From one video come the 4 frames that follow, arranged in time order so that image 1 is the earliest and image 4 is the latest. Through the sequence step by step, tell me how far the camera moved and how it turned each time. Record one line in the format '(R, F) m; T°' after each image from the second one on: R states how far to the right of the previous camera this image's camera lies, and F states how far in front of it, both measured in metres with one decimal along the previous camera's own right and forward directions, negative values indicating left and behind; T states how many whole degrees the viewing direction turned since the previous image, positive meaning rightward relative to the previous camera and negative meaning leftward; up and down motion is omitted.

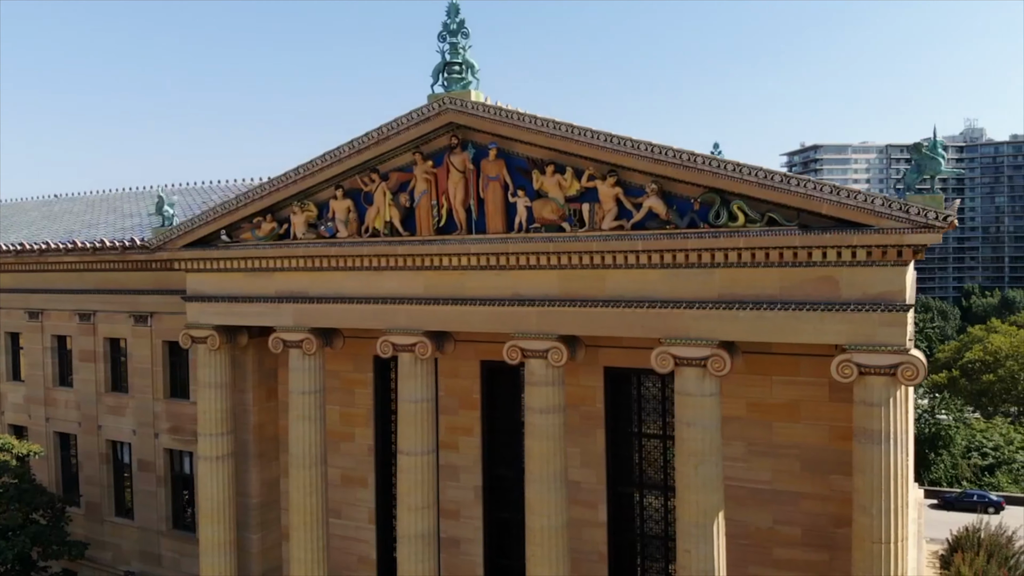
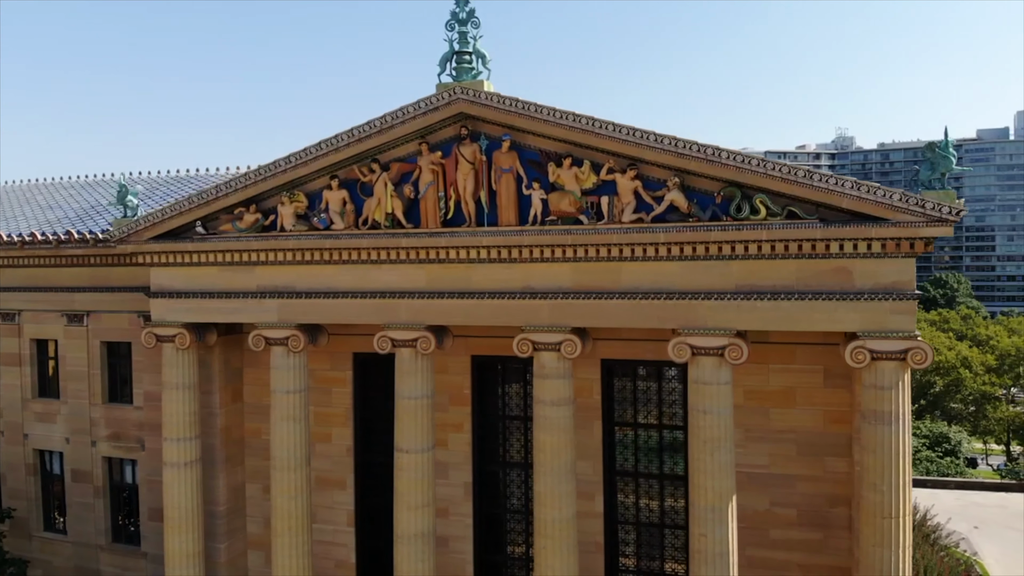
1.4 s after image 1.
(-3.1, +0.3) m; +8°
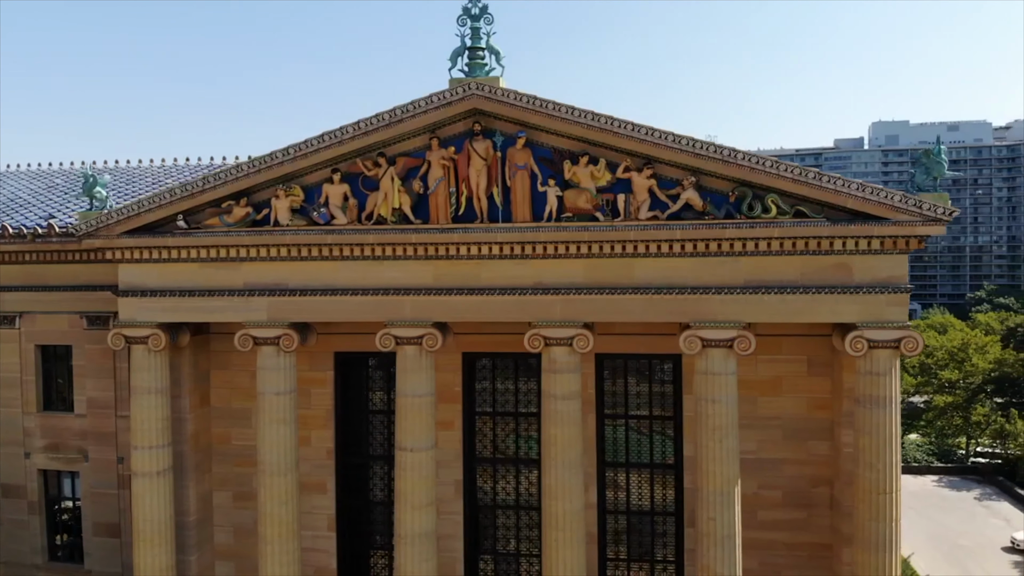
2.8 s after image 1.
(-3.3, +0.1) m; +9°
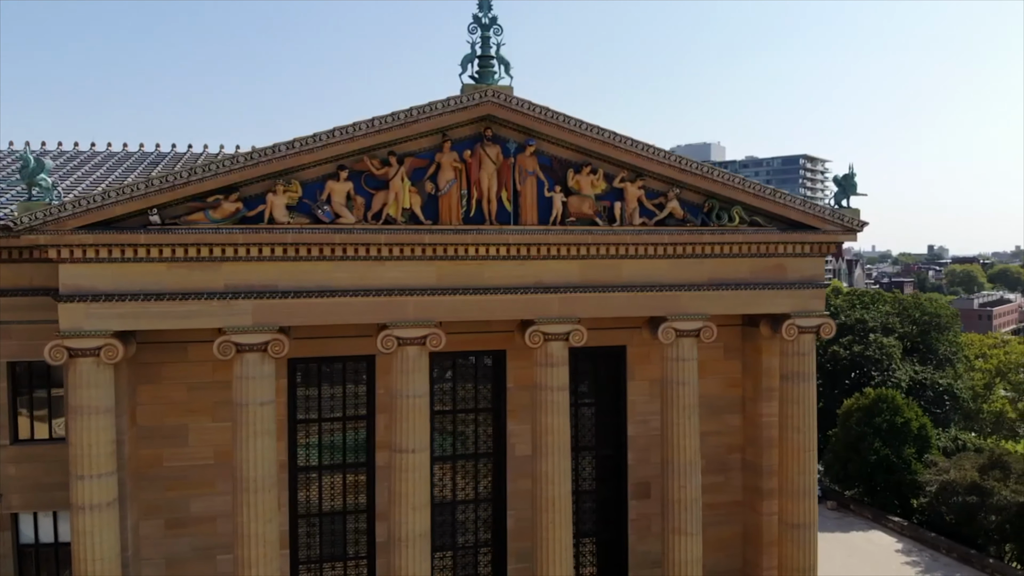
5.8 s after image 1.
(-7.8, +0.5) m; +22°
